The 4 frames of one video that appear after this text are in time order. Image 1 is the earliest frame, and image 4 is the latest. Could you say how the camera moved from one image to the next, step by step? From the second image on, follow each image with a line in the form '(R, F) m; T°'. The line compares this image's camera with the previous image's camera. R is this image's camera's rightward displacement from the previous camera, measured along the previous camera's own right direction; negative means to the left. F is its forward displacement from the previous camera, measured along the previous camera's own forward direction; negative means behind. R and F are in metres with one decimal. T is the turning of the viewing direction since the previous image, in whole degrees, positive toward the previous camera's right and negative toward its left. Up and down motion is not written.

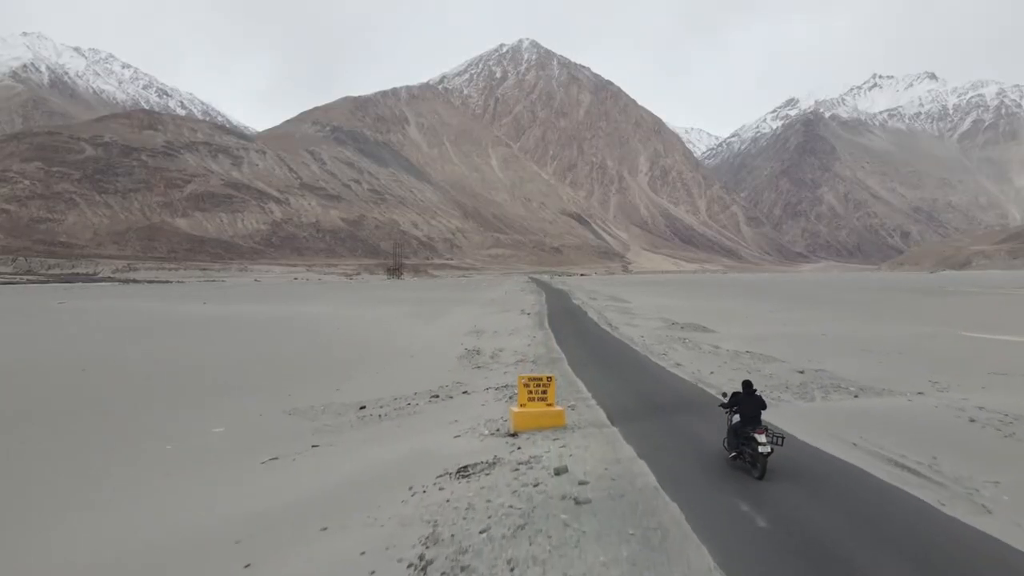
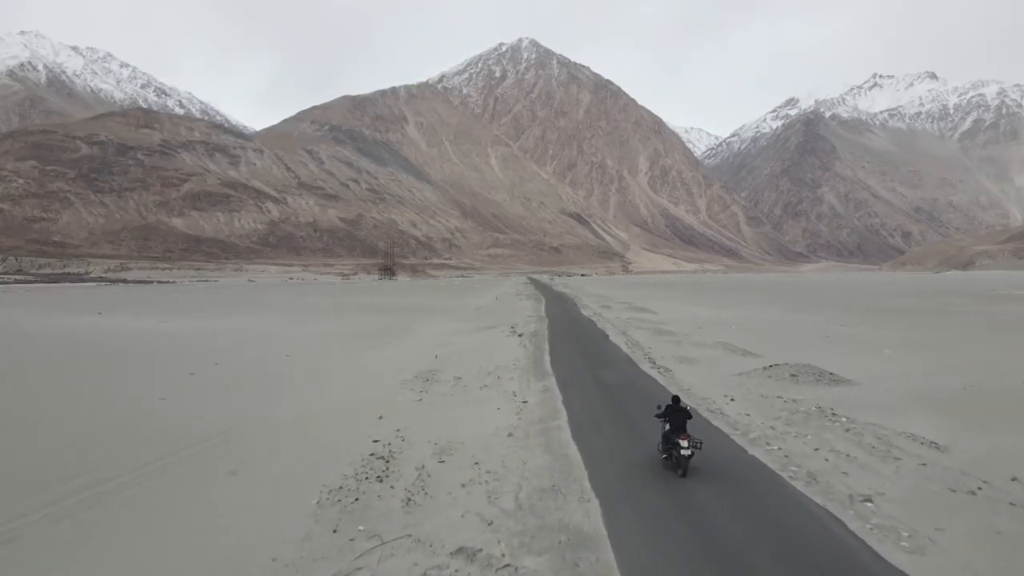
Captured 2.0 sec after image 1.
(+0.1, +2.3) m; 0°
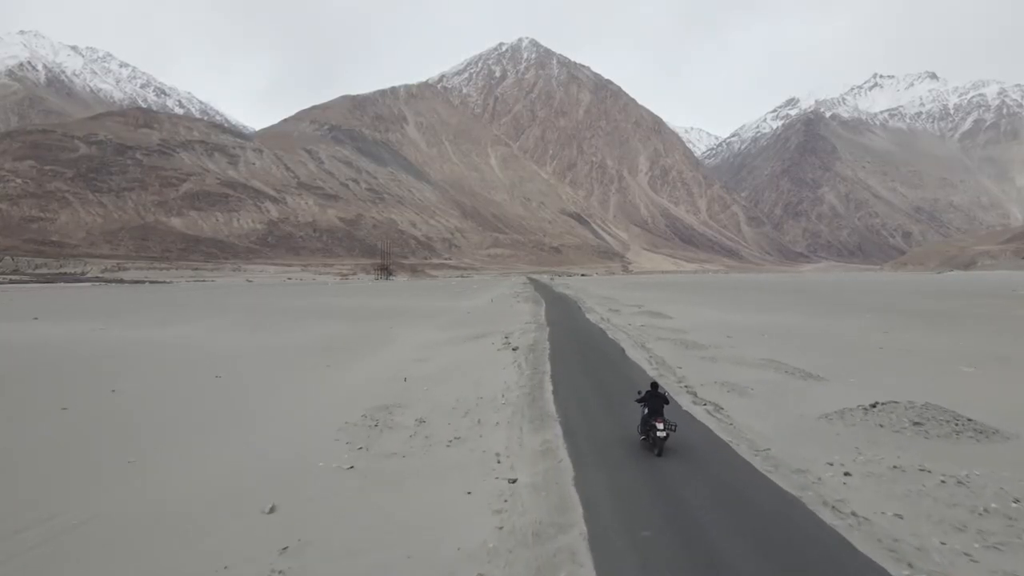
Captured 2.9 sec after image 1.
(0.0, +1.0) m; 0°
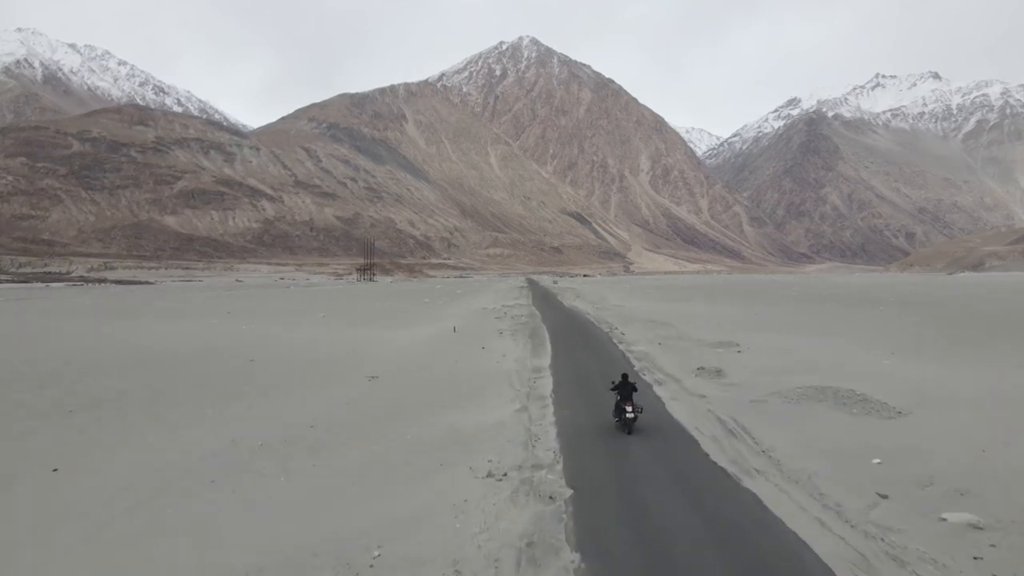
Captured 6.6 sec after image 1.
(+0.1, +4.6) m; 0°
